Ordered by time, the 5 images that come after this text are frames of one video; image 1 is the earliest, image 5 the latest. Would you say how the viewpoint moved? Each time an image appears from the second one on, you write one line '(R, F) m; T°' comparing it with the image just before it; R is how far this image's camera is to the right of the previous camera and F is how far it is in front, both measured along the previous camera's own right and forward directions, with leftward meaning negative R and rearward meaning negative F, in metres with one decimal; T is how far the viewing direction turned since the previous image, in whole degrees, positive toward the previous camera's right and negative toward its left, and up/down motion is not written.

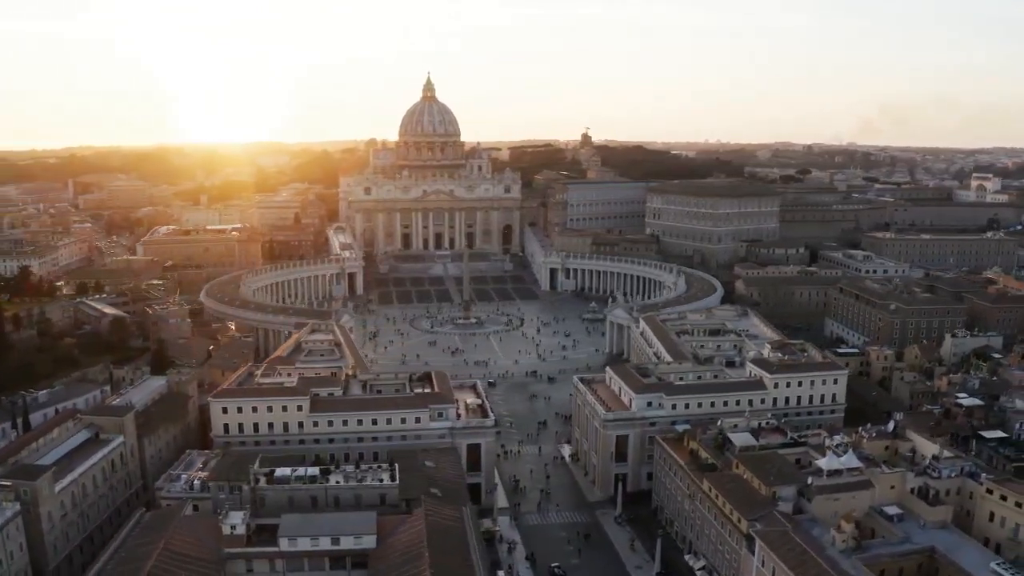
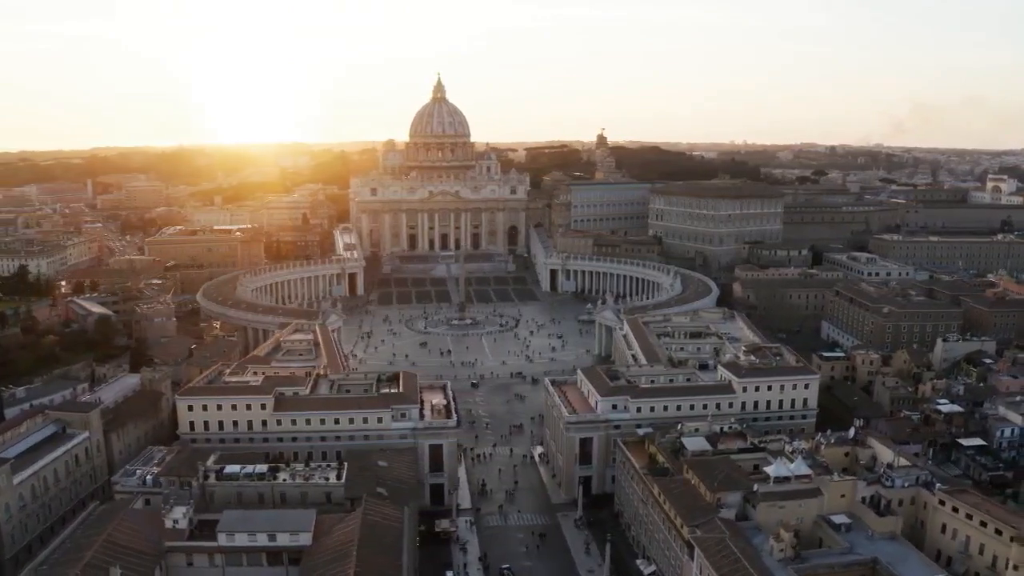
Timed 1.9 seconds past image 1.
(+4.8, +0.1) m; -2°
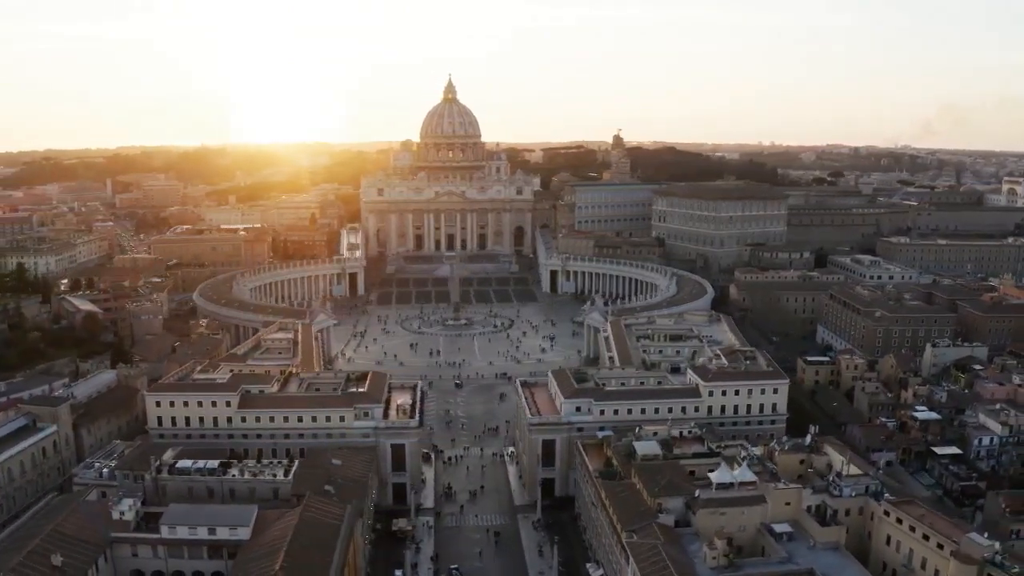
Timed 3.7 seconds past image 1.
(+4.8, +0.1) m; -2°
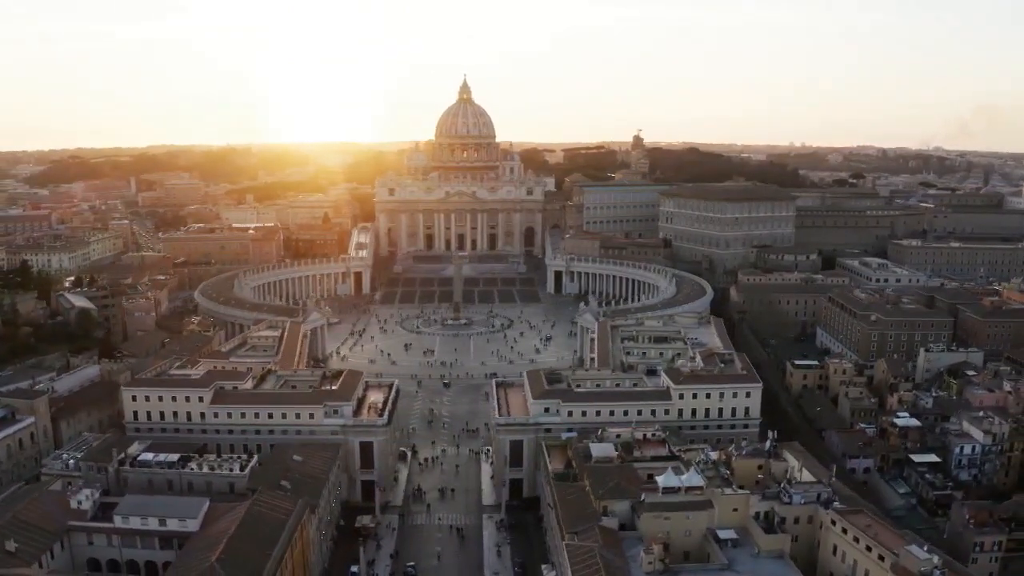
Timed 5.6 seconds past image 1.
(+4.6, +0.1) m; -3°
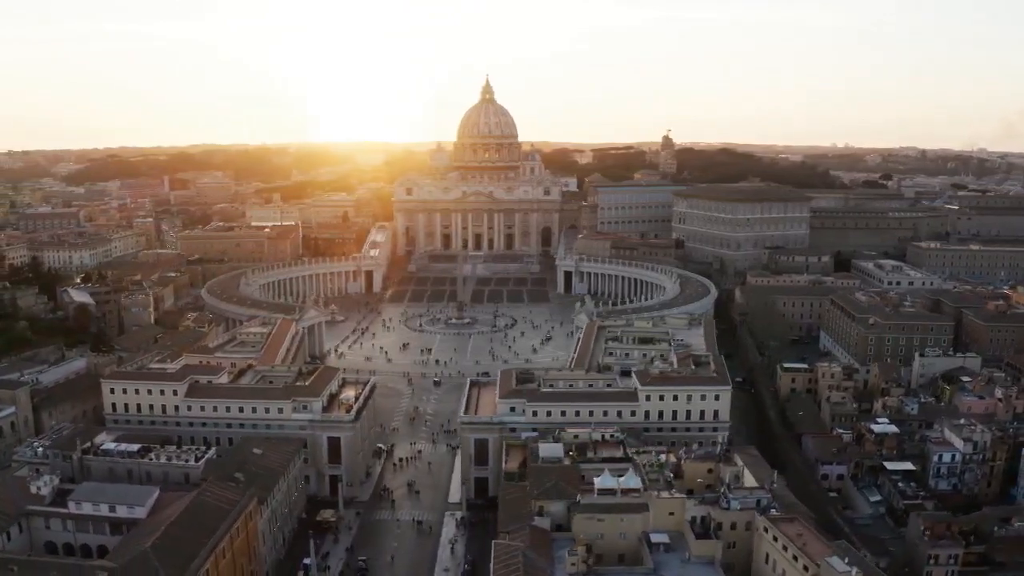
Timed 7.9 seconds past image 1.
(+5.6, +0.2) m; -3°
